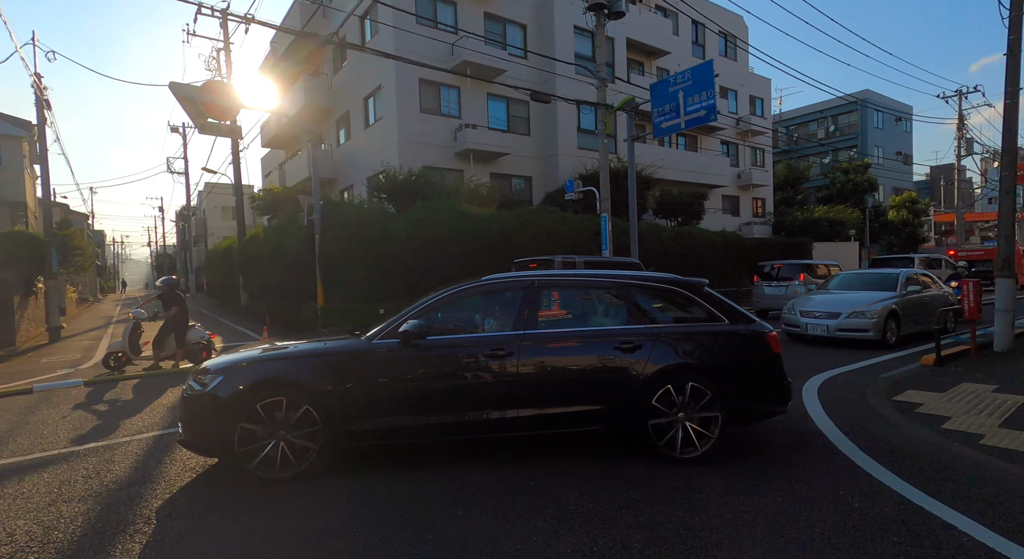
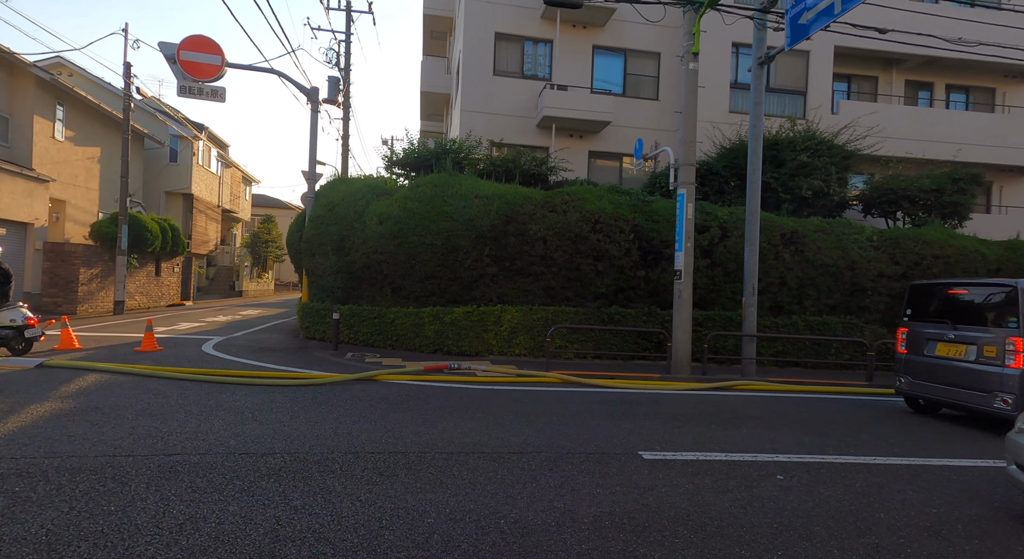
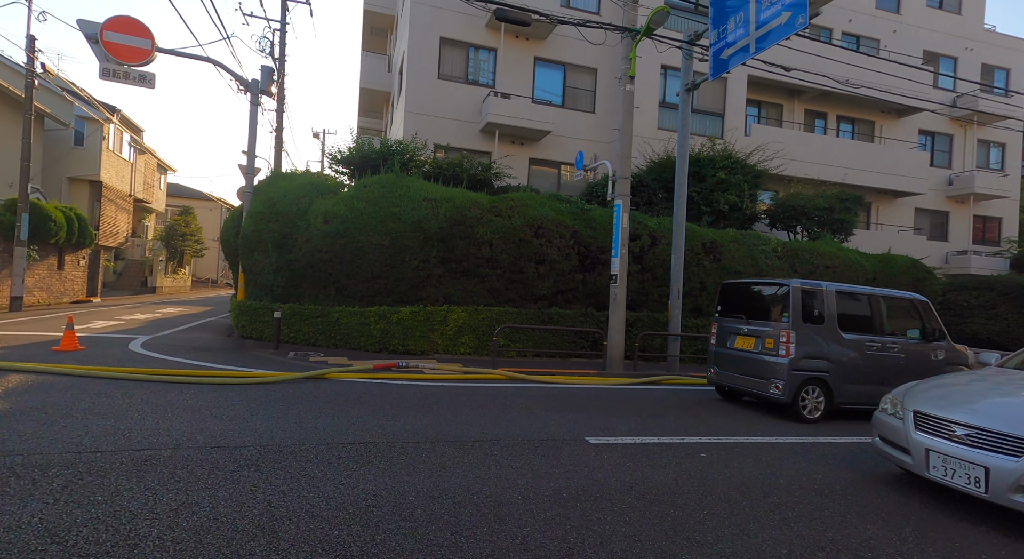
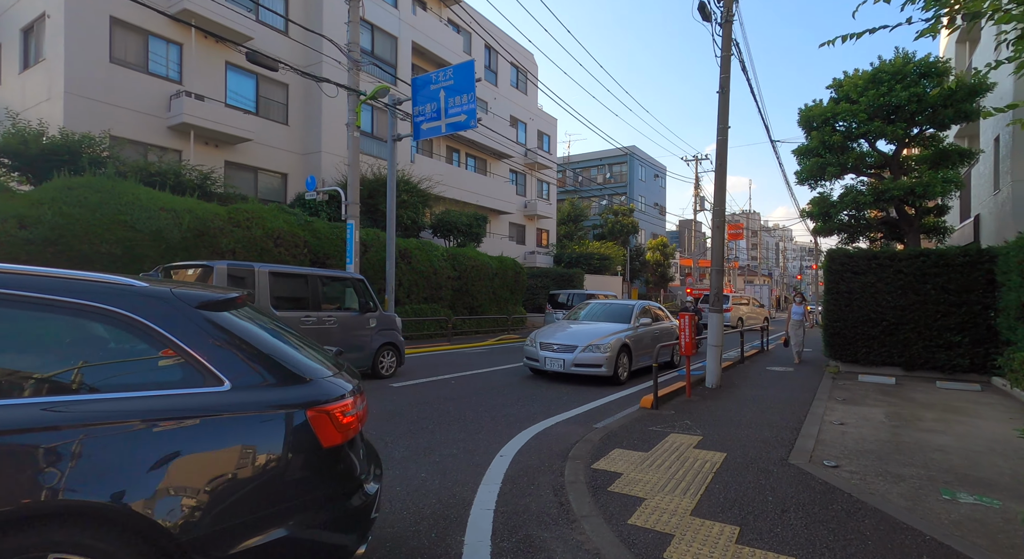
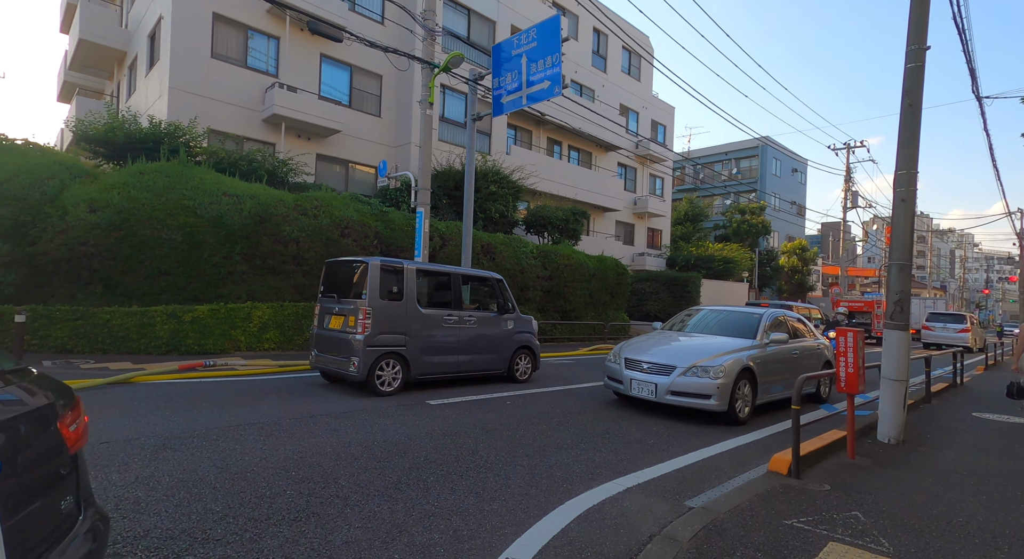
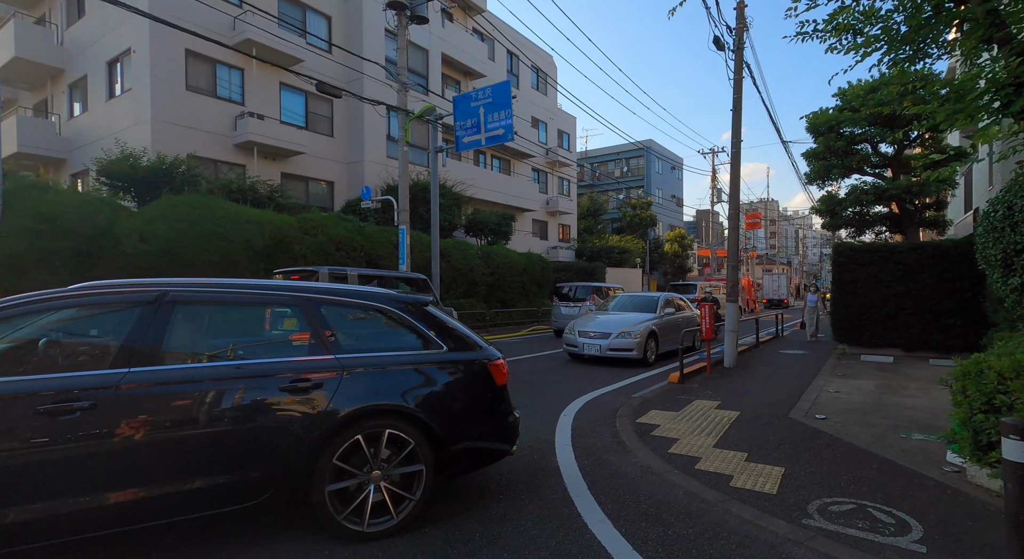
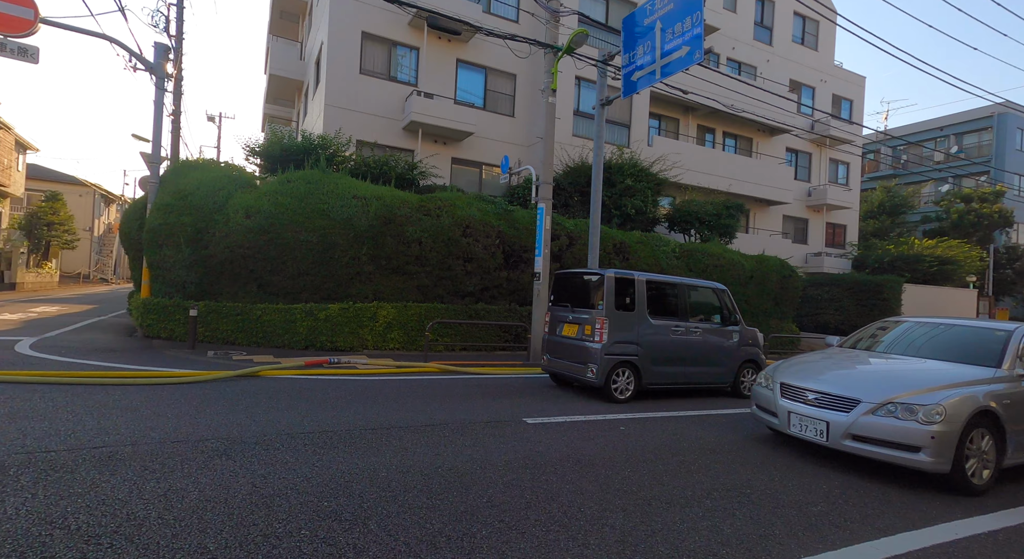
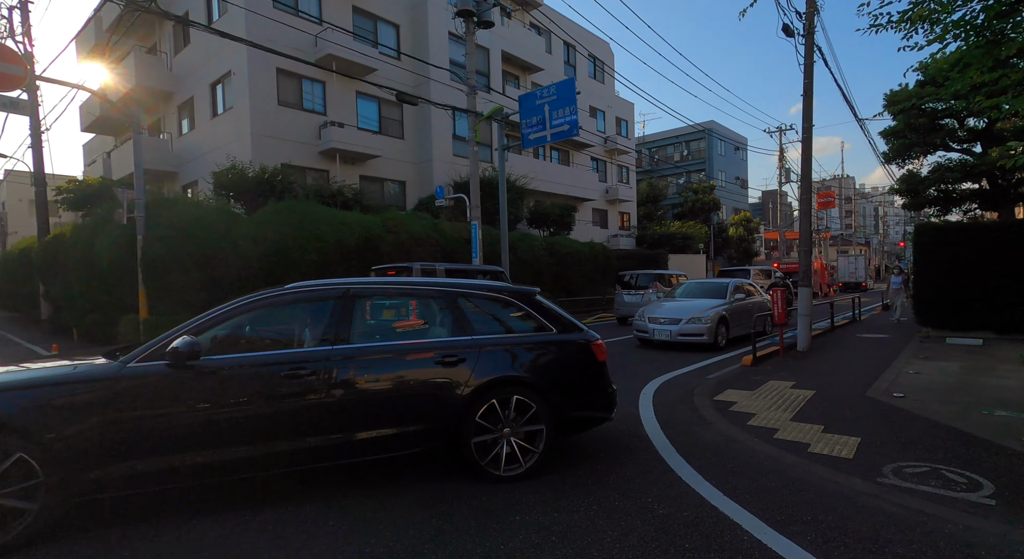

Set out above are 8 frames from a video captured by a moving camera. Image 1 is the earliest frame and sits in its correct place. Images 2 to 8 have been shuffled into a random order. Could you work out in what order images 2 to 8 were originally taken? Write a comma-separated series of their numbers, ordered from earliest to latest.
8, 6, 4, 5, 7, 3, 2
